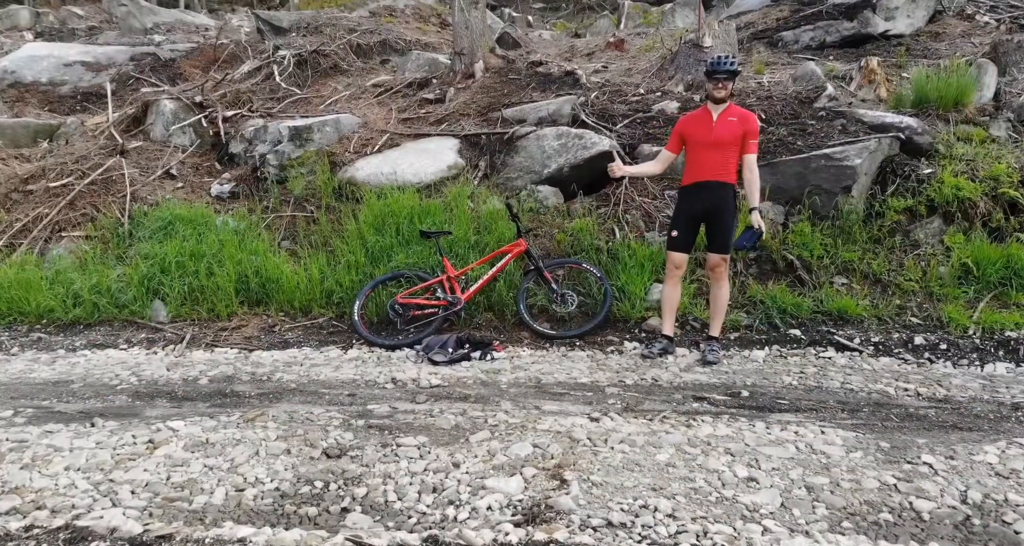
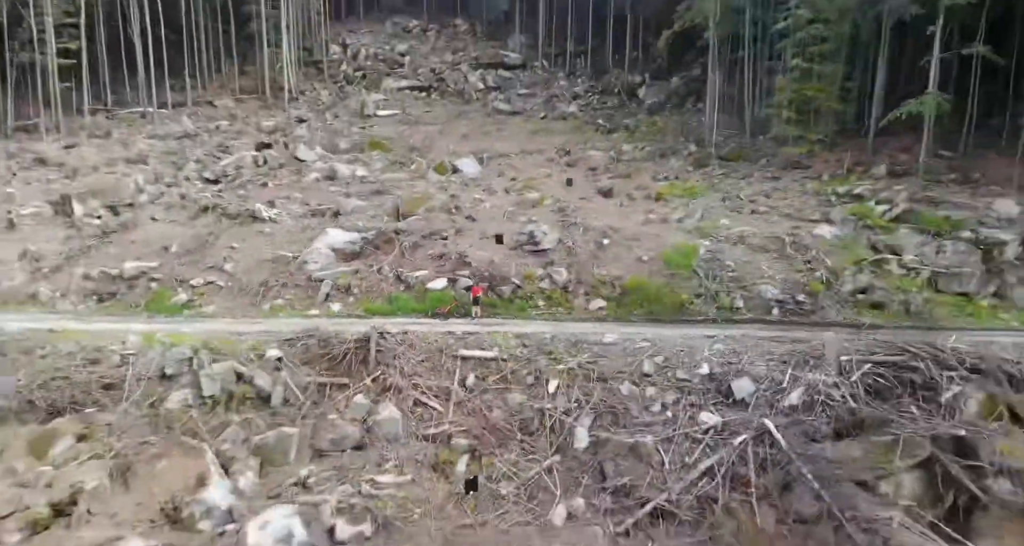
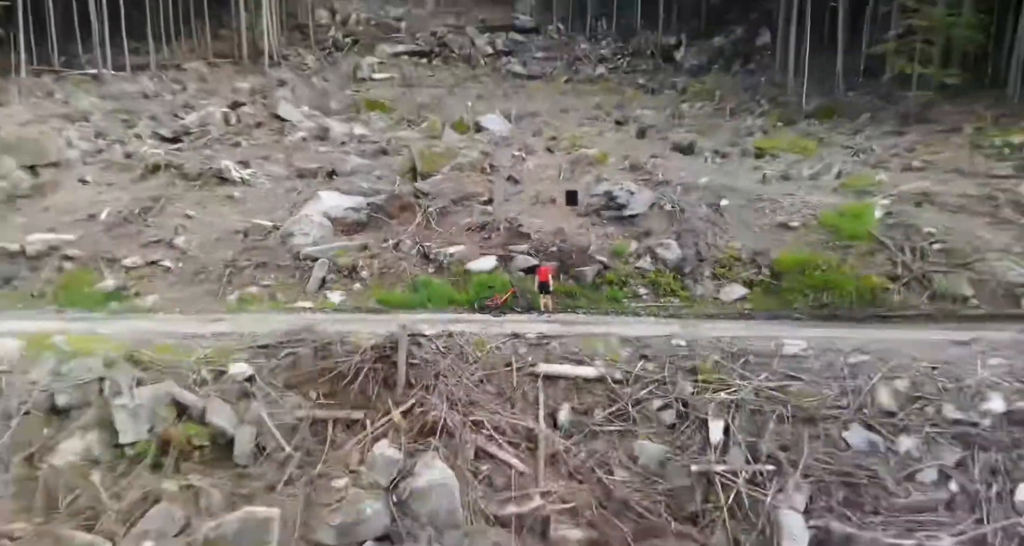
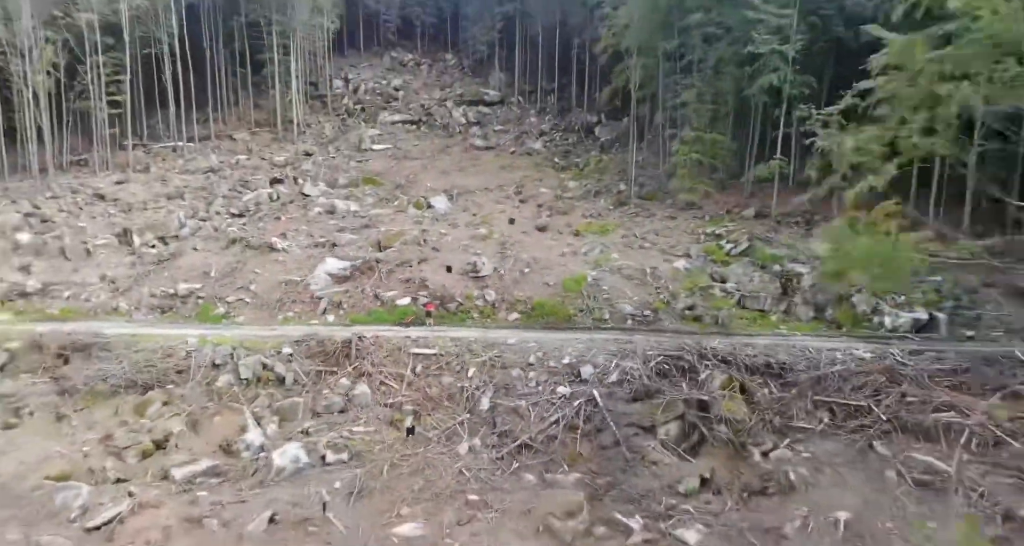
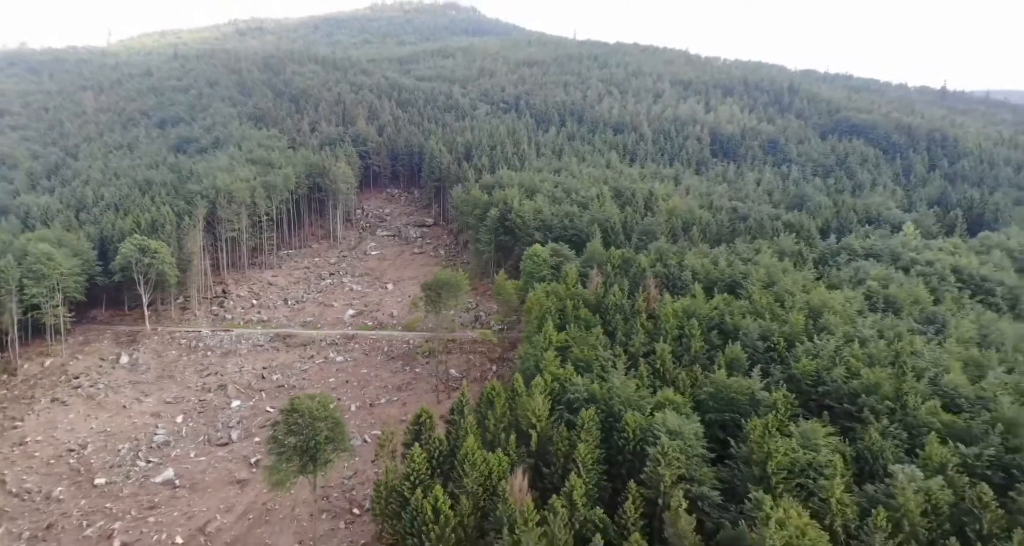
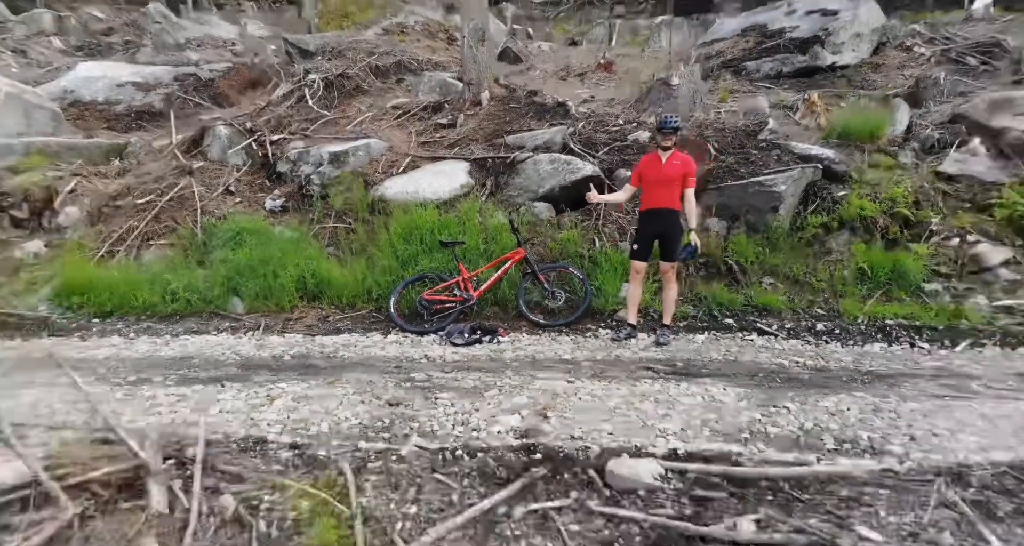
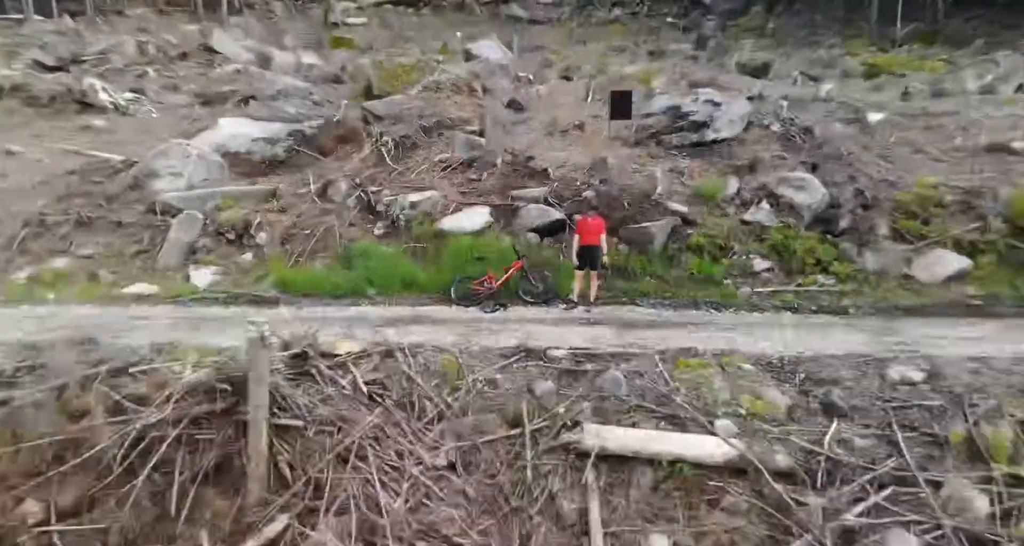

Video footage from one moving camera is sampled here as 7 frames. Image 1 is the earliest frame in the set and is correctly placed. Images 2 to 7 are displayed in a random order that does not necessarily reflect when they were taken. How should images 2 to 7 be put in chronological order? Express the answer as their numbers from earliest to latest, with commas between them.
6, 7, 3, 2, 4, 5
